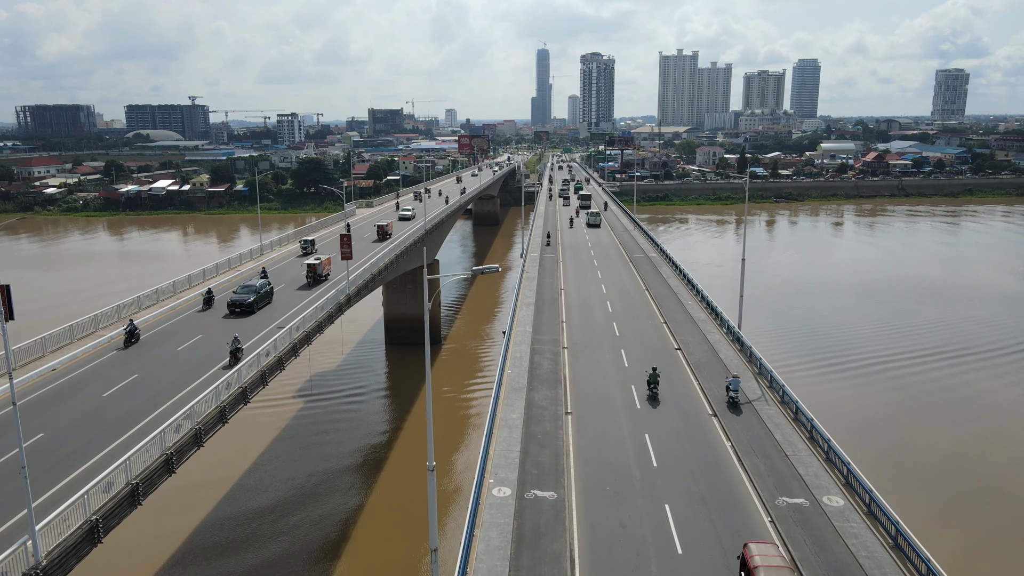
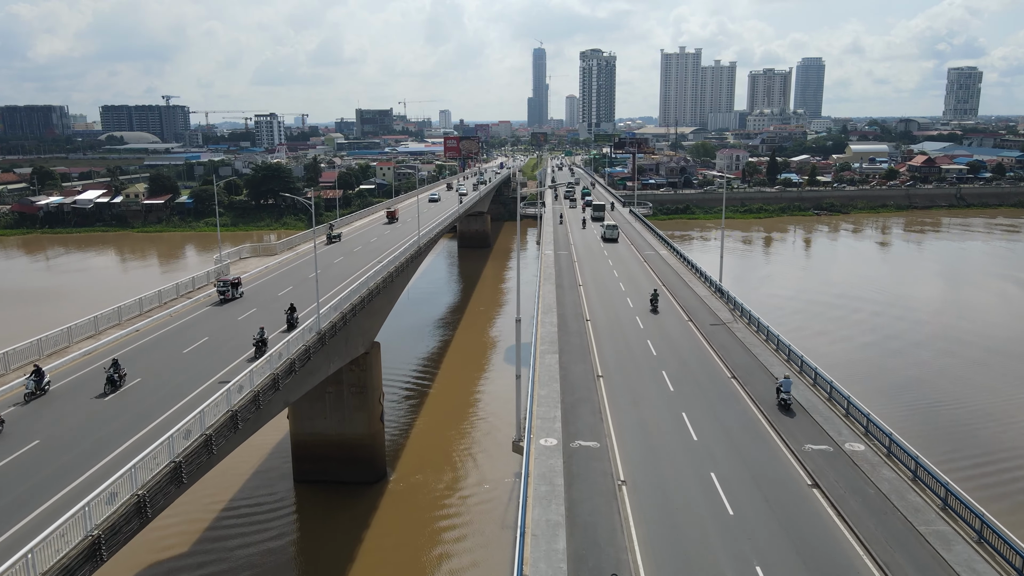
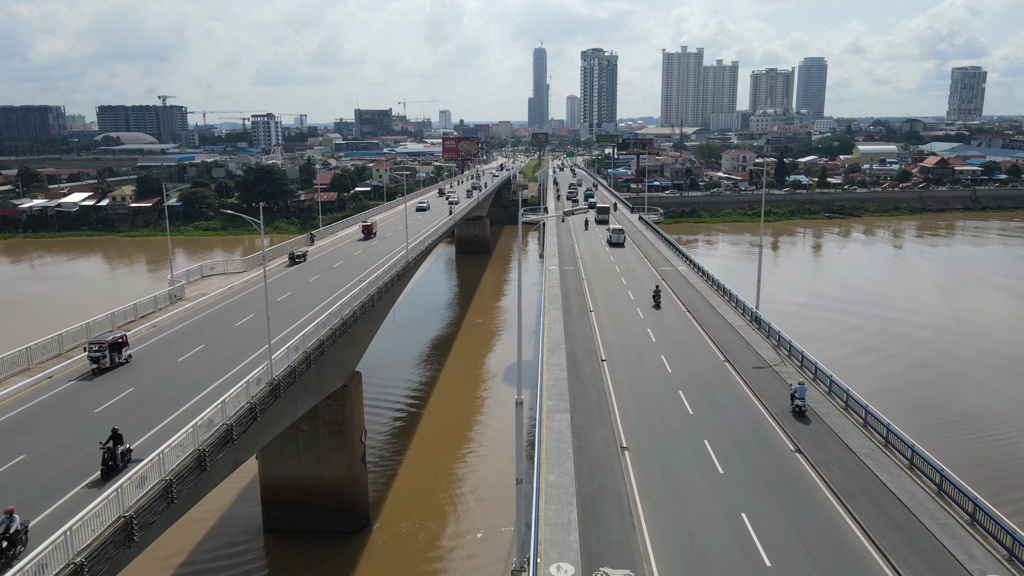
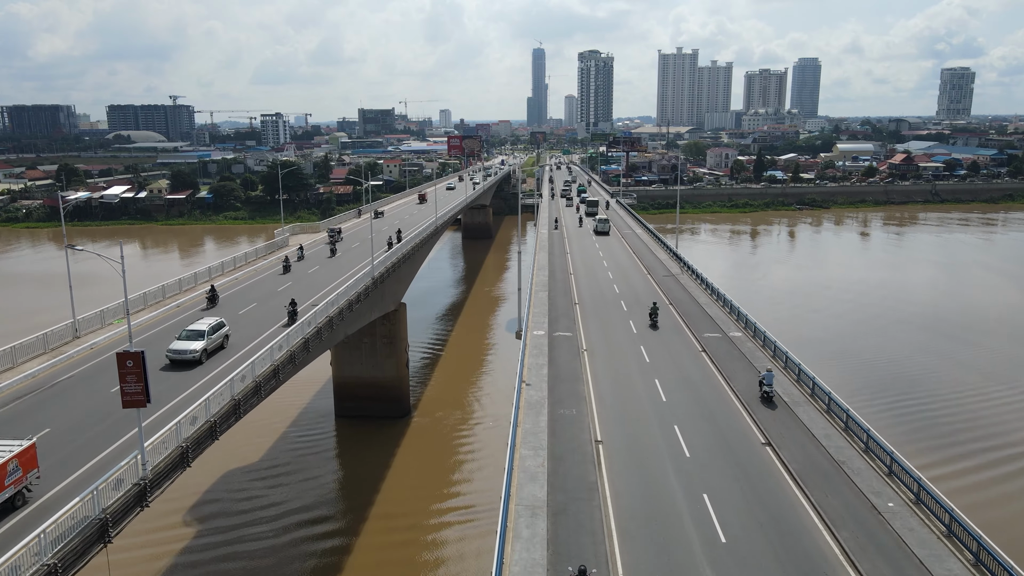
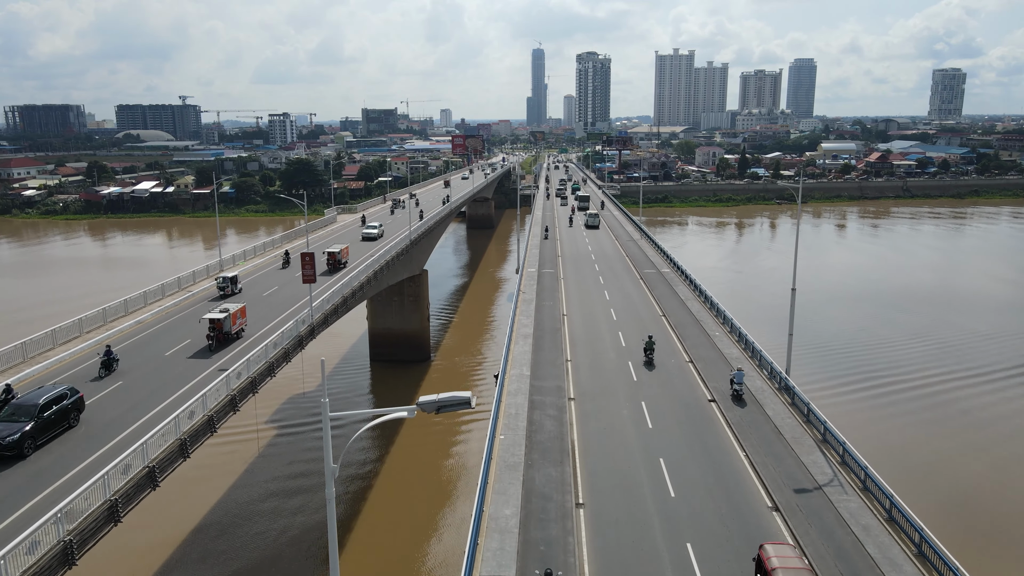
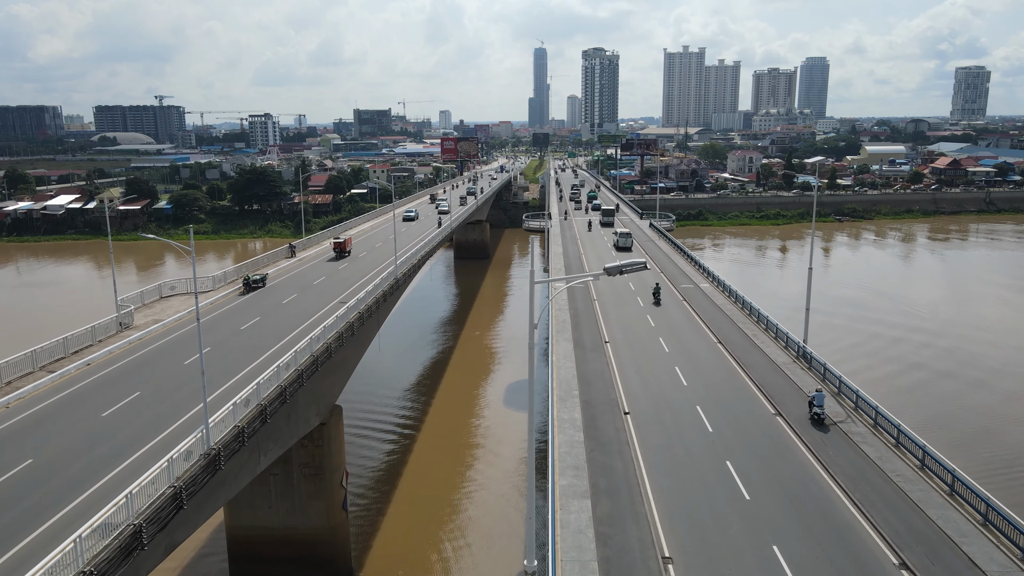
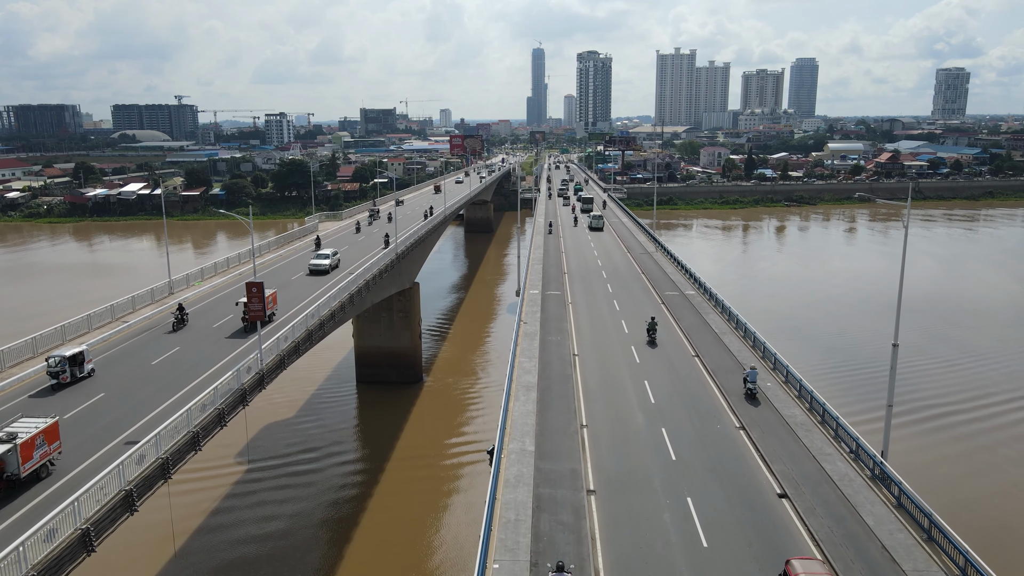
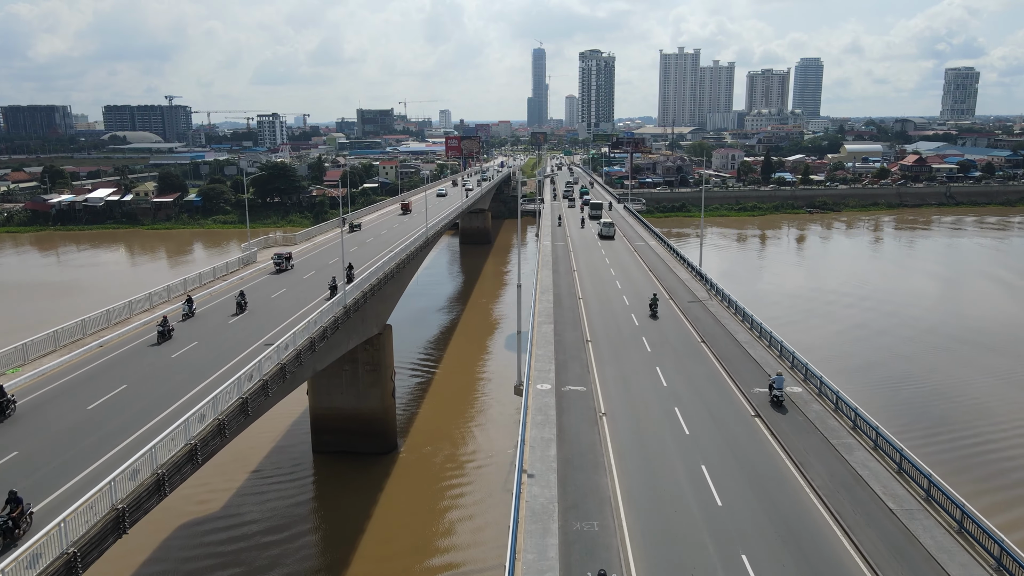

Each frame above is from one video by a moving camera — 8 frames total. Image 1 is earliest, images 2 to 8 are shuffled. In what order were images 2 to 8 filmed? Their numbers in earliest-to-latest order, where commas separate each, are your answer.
5, 7, 4, 8, 2, 3, 6
